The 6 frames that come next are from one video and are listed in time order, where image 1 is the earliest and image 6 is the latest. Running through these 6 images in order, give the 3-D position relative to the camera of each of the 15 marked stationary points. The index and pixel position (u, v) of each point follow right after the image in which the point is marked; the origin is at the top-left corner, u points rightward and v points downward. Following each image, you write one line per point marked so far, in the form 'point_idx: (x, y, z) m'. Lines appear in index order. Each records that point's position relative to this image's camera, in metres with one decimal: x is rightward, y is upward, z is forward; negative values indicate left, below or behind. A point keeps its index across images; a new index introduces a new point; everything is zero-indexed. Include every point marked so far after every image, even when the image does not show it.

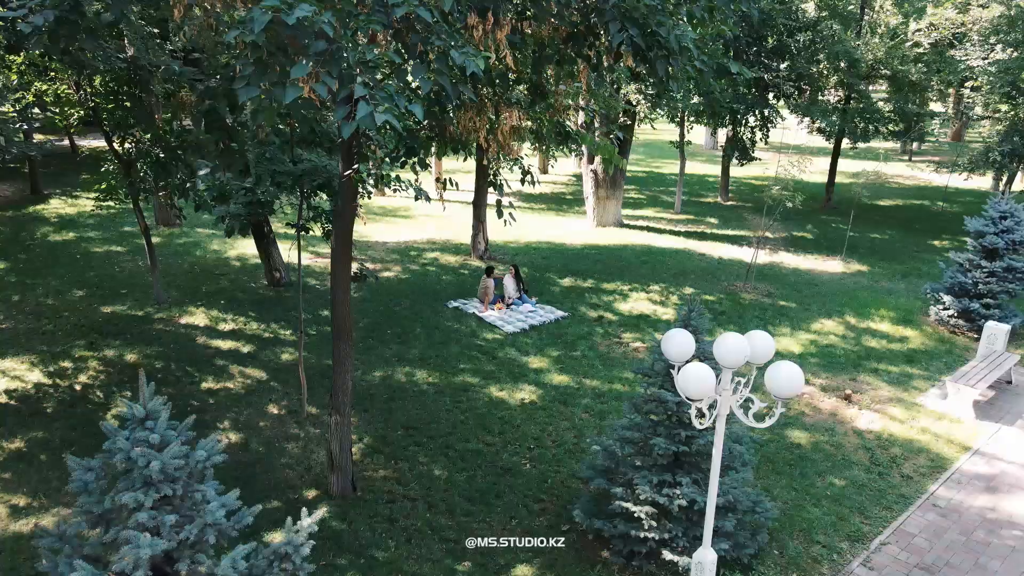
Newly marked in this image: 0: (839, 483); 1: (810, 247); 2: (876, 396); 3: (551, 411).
0: (+3.0, -1.8, +6.8) m
1: (+6.0, +0.8, +14.7) m
2: (+4.2, -1.2, +8.4) m
3: (+0.4, -1.4, +8.1) m
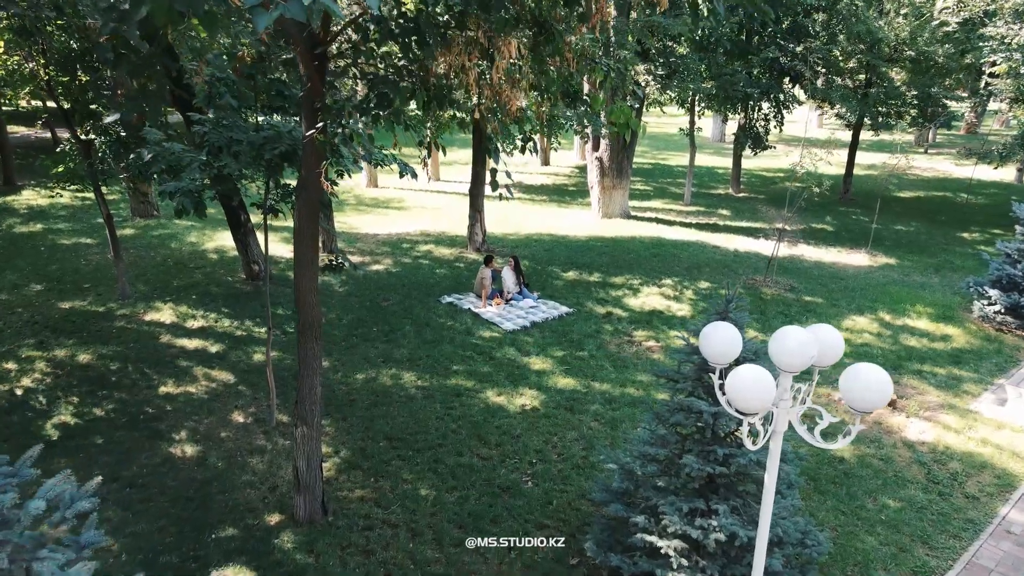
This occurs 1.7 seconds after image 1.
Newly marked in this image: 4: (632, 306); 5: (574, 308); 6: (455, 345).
0: (+3.0, -1.7, +5.8) m
1: (+6.0, +0.9, +13.7) m
2: (+4.2, -1.1, +7.4) m
3: (+0.4, -1.3, +7.1) m
4: (+1.7, -0.2, +10.1) m
5: (+0.8, -0.3, +9.9) m
6: (-0.7, -0.7, +8.7) m
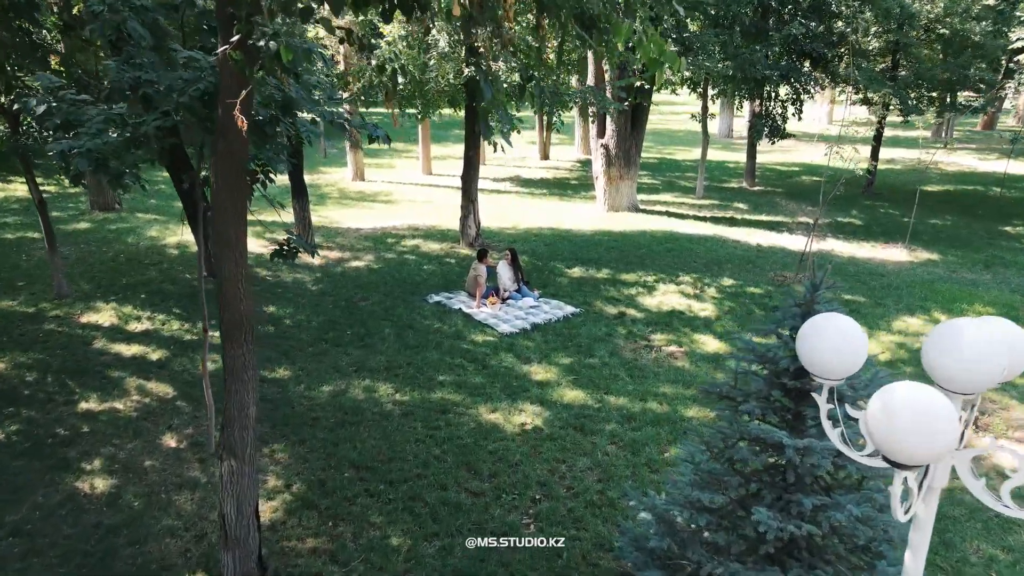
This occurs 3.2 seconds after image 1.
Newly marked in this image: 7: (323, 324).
0: (+3.0, -1.6, +4.5) m
1: (+5.9, +0.9, +12.4) m
2: (+4.2, -1.1, +6.1) m
3: (+0.4, -1.2, +5.8) m
4: (+1.6, -0.2, +8.8) m
5: (+0.8, -0.2, +8.6) m
6: (-0.7, -0.6, +7.4) m
7: (-2.1, -0.4, +8.1) m
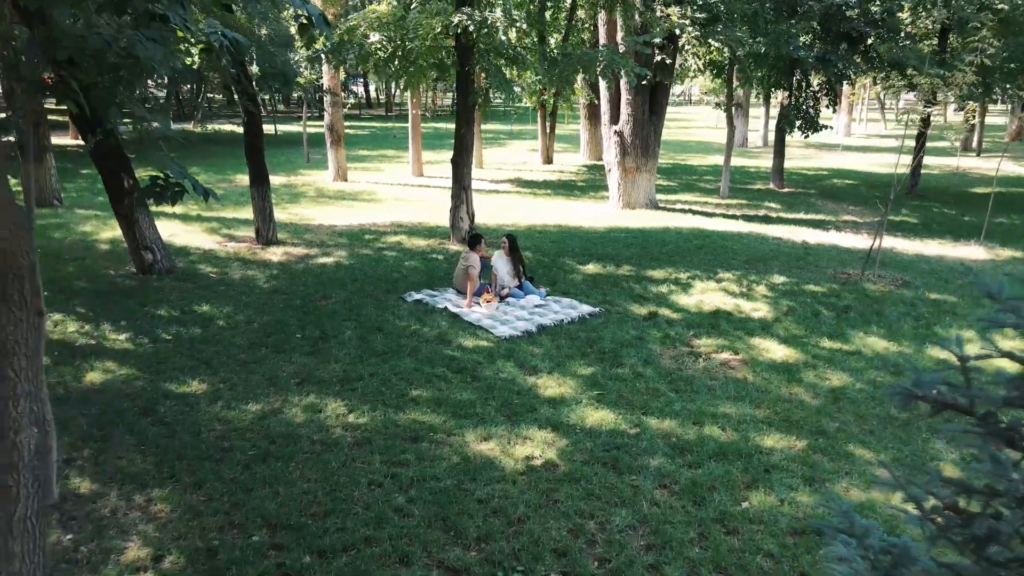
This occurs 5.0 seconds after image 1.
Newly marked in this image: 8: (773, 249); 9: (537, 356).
0: (+3.0, -1.4, +2.6) m
1: (+5.9, +0.8, +10.6) m
2: (+4.2, -0.9, +4.2) m
3: (+0.4, -1.0, +3.9) m
4: (+1.6, -0.2, +6.9) m
5: (+0.8, -0.2, +6.7) m
6: (-0.7, -0.5, +5.5) m
7: (-2.1, -0.3, +6.2) m
8: (+3.3, +0.5, +9.3) m
9: (+0.2, -0.5, +5.6) m
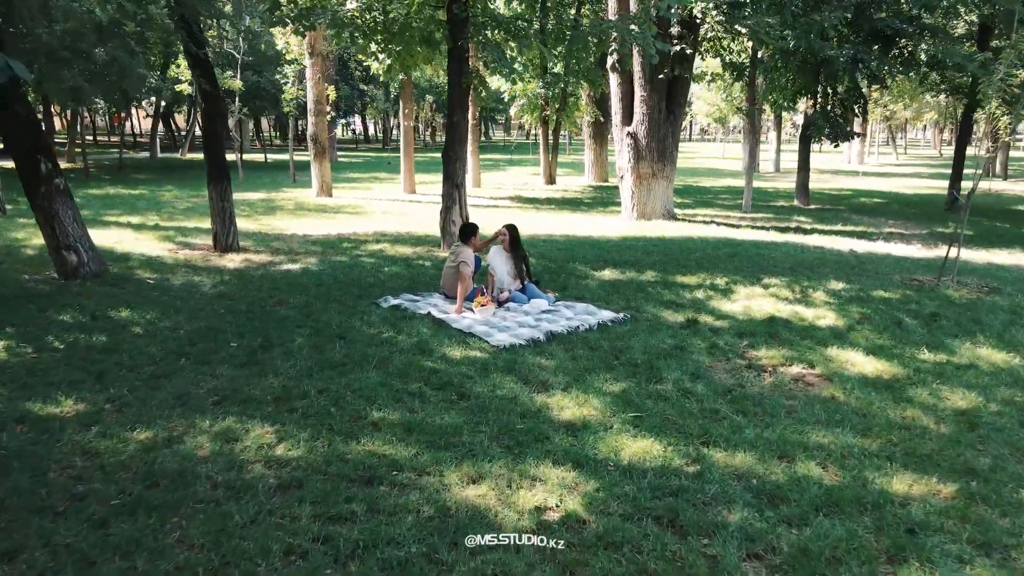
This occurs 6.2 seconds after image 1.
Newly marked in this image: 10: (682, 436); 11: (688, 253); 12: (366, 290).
0: (+3.0, -1.2, +1.1) m
1: (+5.9, +0.6, +9.3) m
2: (+4.2, -0.8, +2.8) m
3: (+0.4, -0.9, +2.4) m
4: (+1.6, -0.2, +5.5) m
5: (+0.8, -0.2, +5.4) m
6: (-0.7, -0.5, +4.1) m
7: (-2.1, -0.3, +4.8) m
8: (+3.3, +0.3, +7.9) m
9: (+0.2, -0.5, +4.2) m
10: (+0.8, -0.7, +3.3) m
11: (+1.9, +0.4, +8.0) m
12: (-1.2, 0.0, +6.1) m
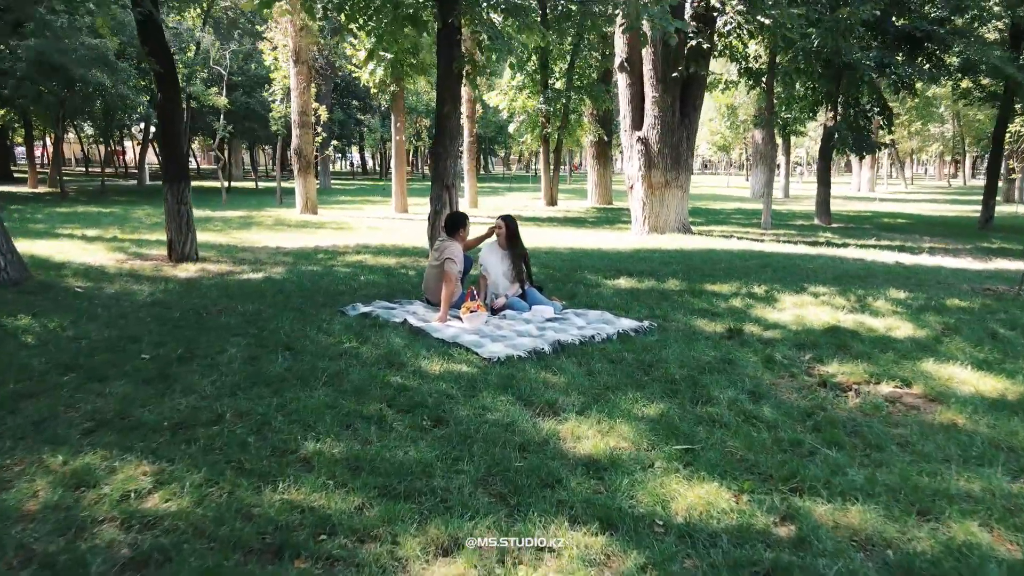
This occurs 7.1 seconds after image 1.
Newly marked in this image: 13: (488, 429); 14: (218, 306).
0: (+3.0, -1.0, 0.0) m
1: (+5.9, +0.3, +8.3) m
2: (+4.1, -0.7, +1.7) m
3: (+0.4, -0.7, +1.3) m
4: (+1.6, -0.2, +4.5) m
5: (+0.8, -0.2, +4.3) m
6: (-0.7, -0.4, +3.1) m
7: (-2.1, -0.3, +3.7) m
8: (+3.3, +0.2, +6.9) m
9: (+0.2, -0.4, +3.2) m
10: (+0.8, -0.6, +2.3) m
11: (+1.9, +0.2, +7.0) m
12: (-1.2, -0.1, +5.1) m
13: (-0.1, -0.5, +2.7) m
14: (-1.9, -0.1, +4.7) m
